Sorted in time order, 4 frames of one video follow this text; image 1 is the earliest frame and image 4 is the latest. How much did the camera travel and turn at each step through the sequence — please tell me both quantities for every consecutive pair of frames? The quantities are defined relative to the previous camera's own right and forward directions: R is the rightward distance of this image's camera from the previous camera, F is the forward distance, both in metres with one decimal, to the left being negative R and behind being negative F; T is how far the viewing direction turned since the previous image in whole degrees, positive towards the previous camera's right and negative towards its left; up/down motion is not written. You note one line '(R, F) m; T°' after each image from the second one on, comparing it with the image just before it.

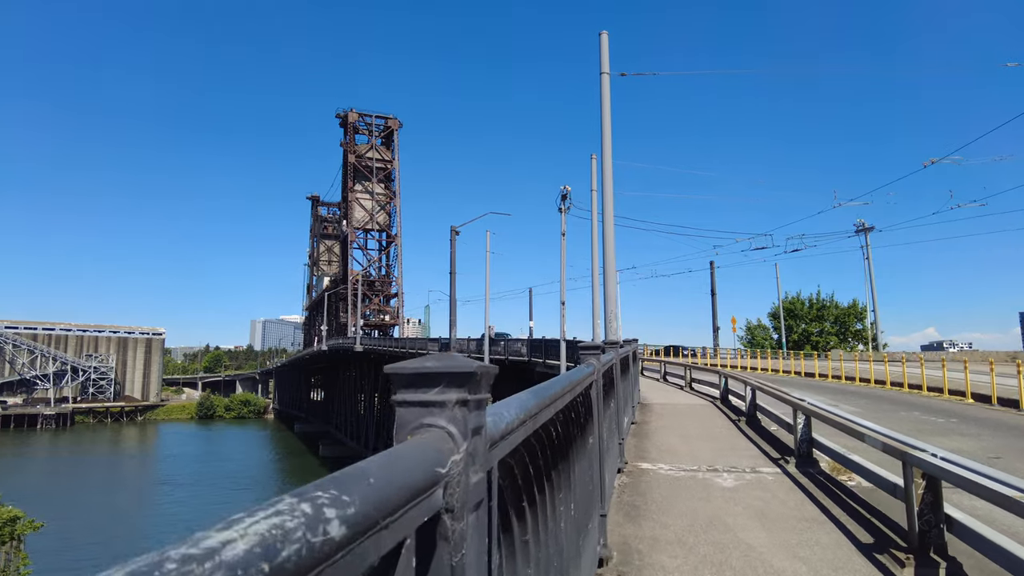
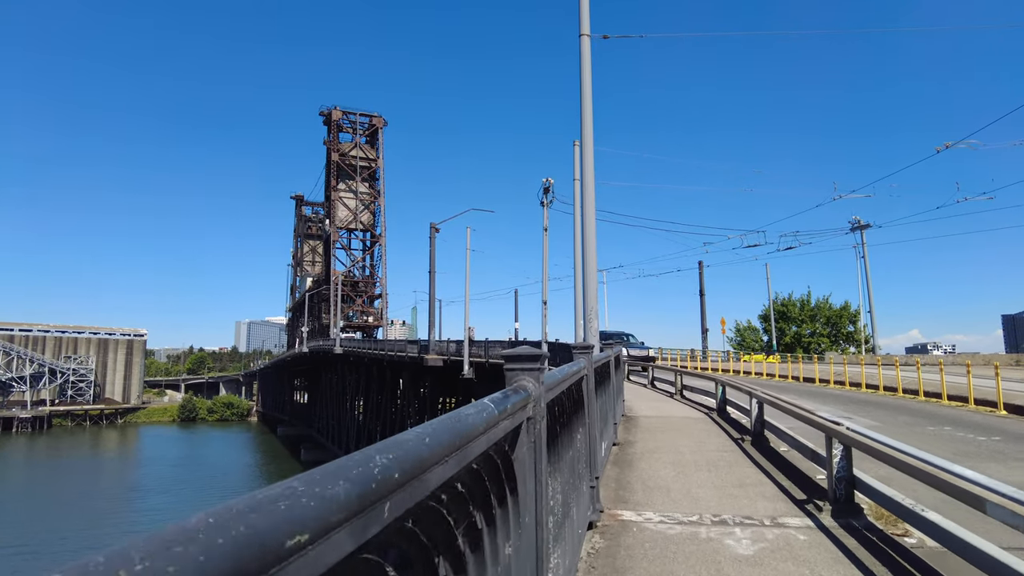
(+0.2, +0.9) m; +1°
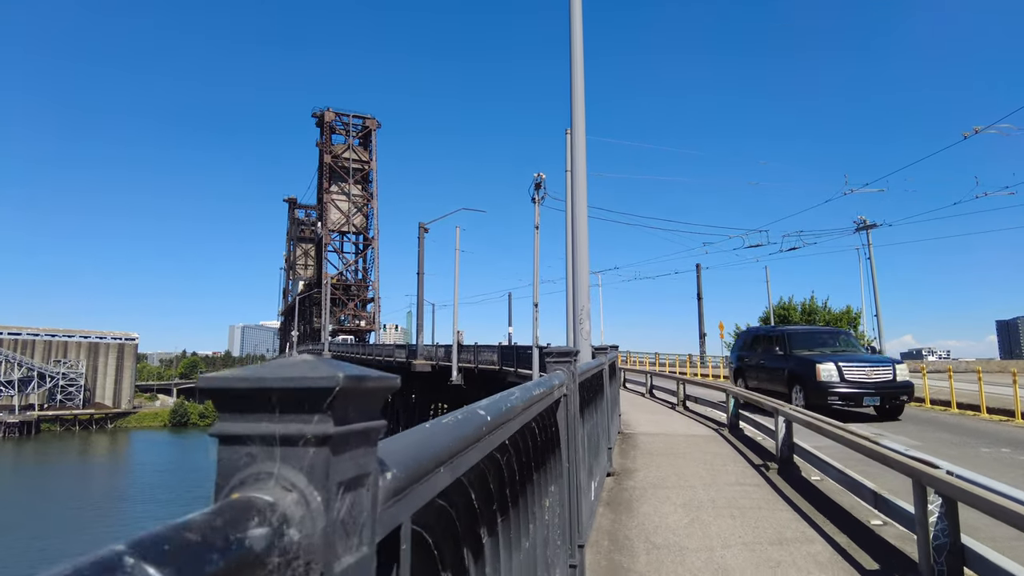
(+0.1, +0.8) m; 0°
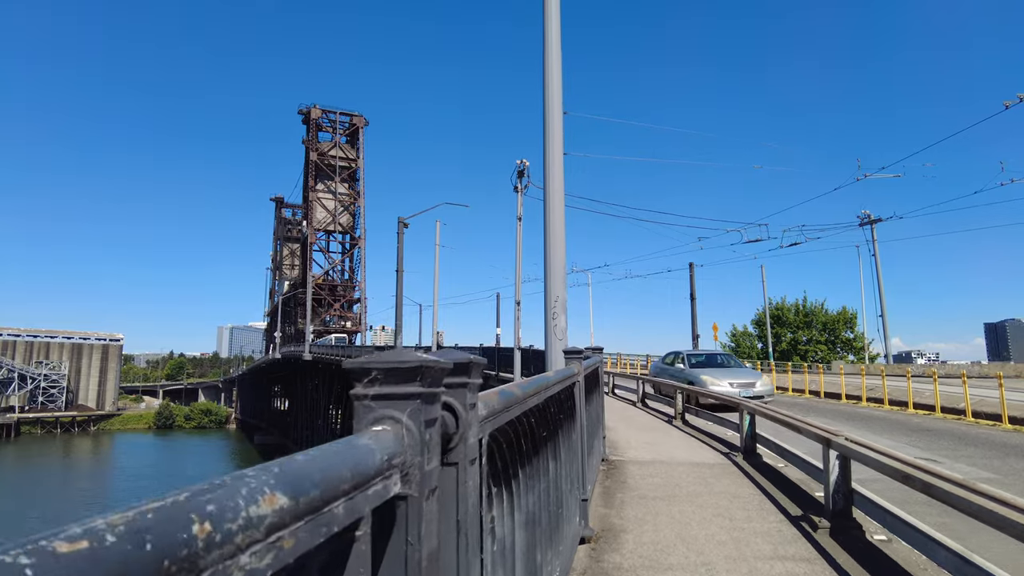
(+0.2, +1.0) m; +1°
